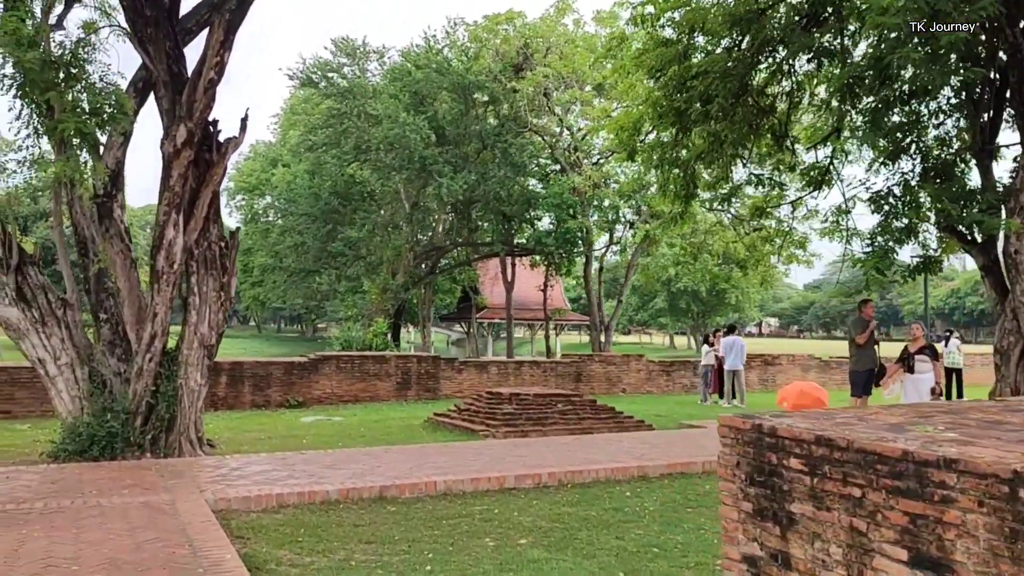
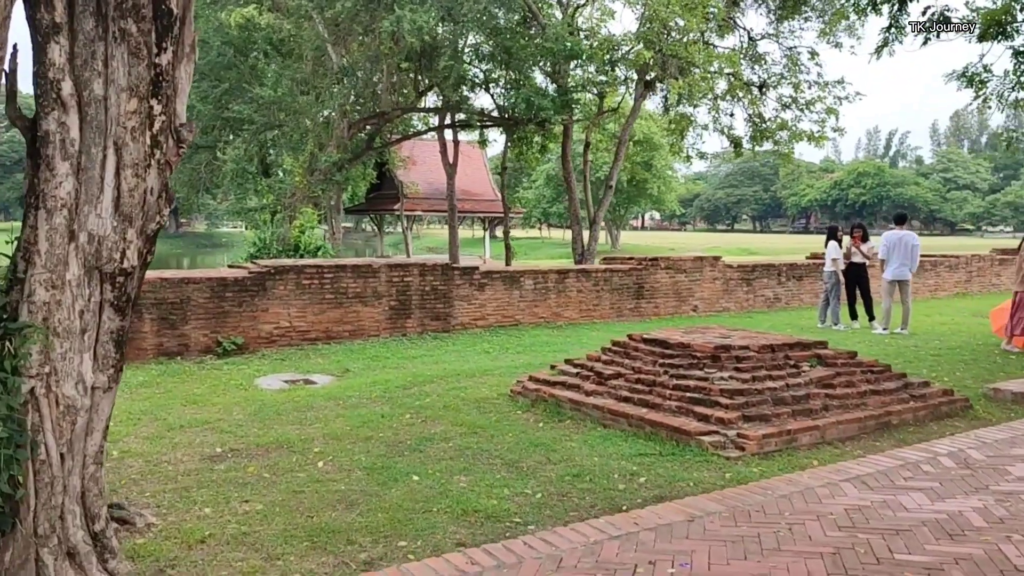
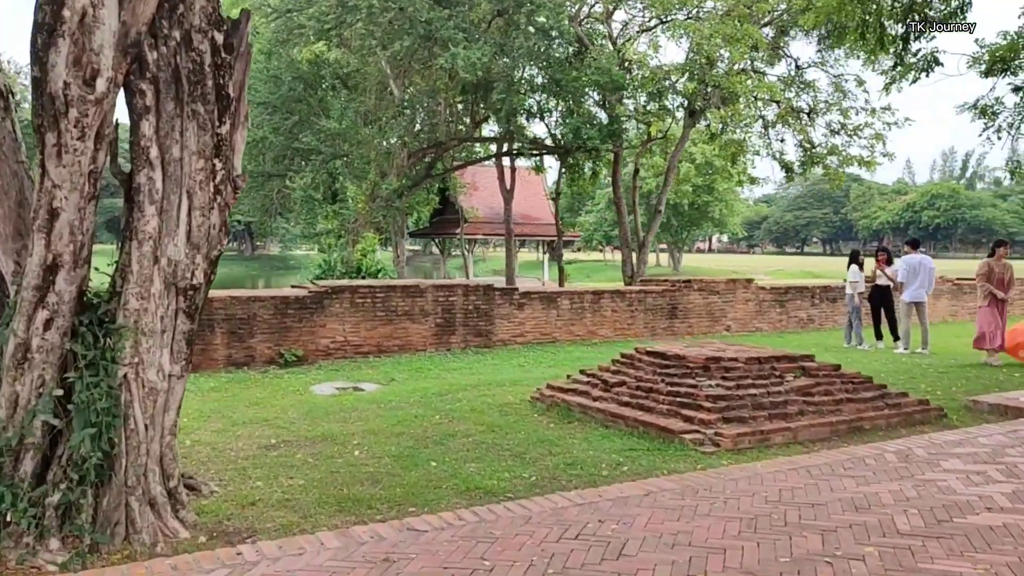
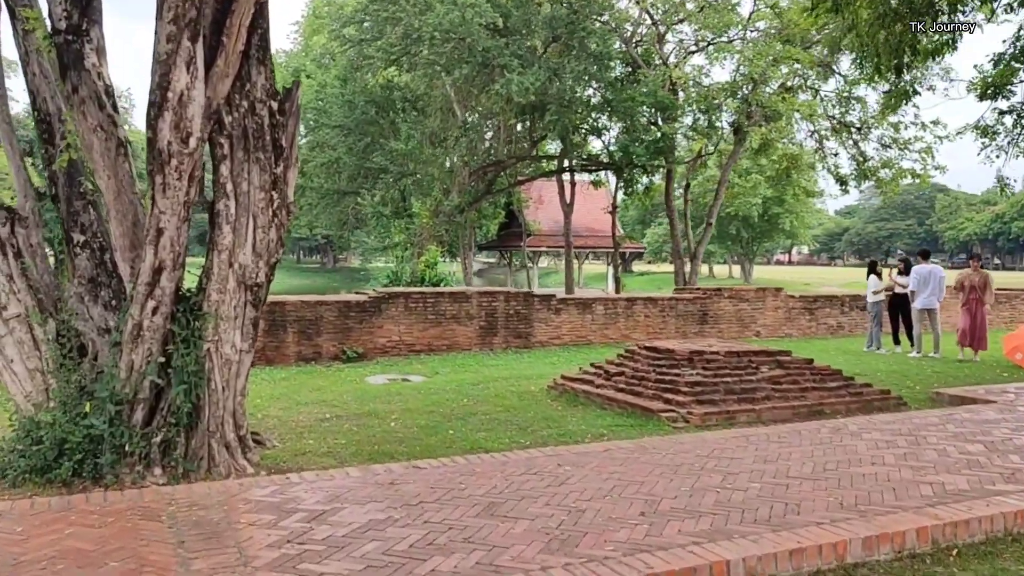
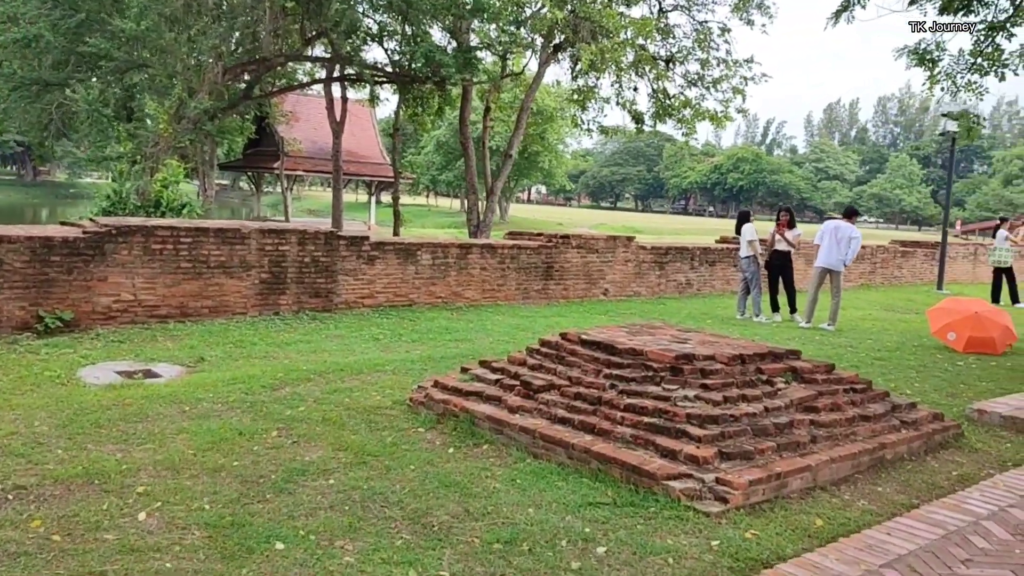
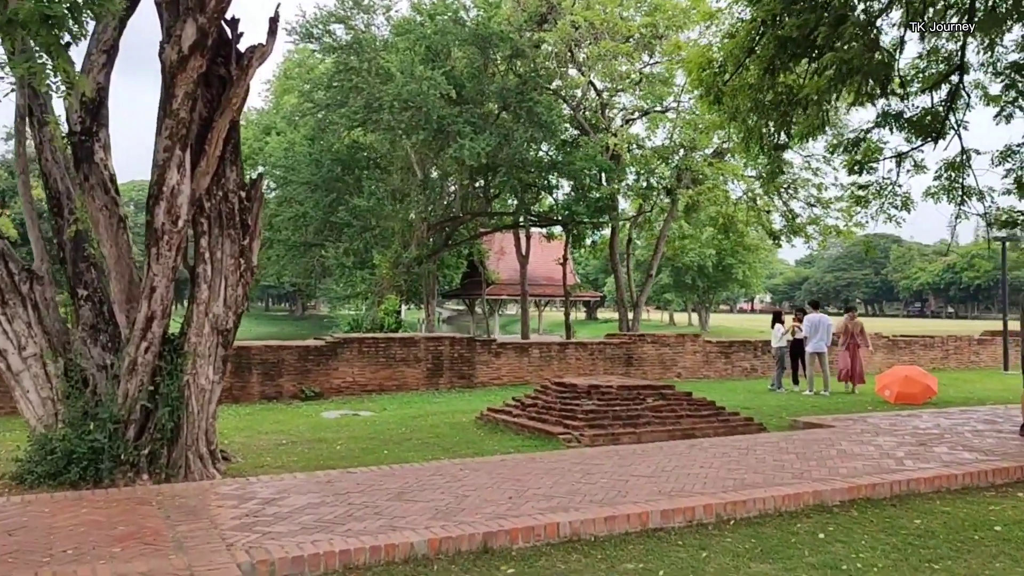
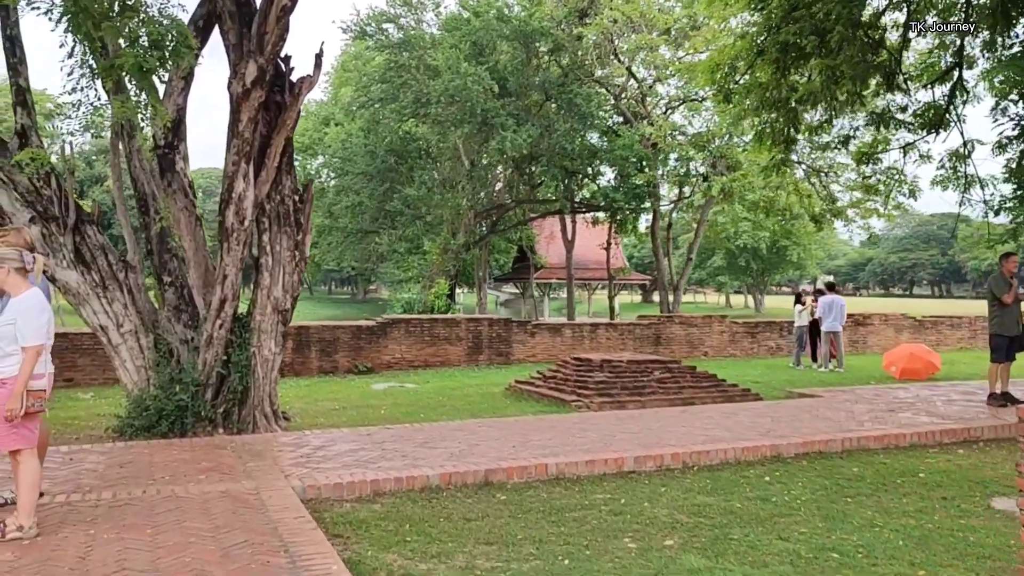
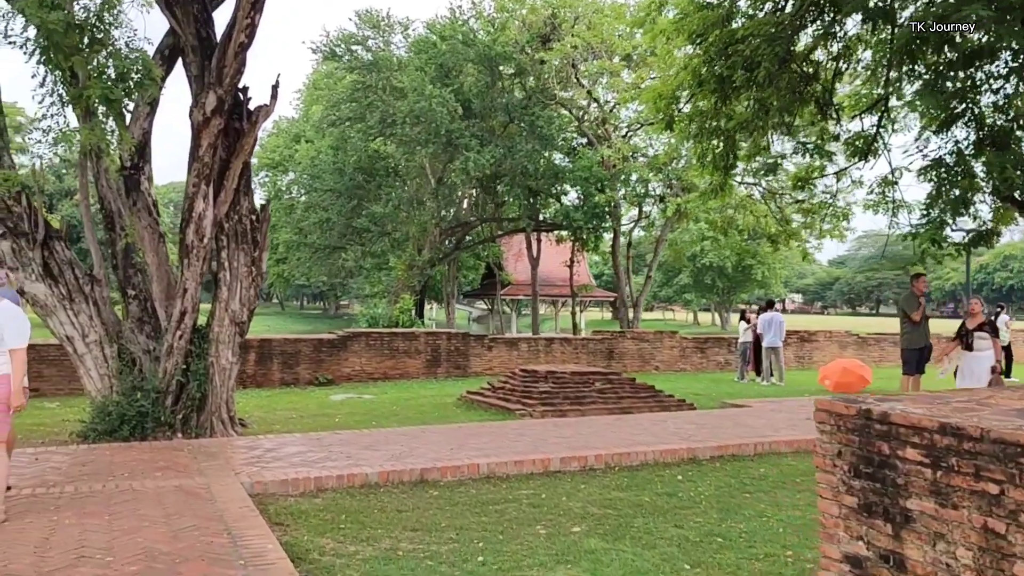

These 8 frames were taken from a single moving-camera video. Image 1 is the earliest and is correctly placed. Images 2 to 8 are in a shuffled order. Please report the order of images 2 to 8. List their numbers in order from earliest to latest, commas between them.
8, 7, 6, 4, 3, 2, 5
